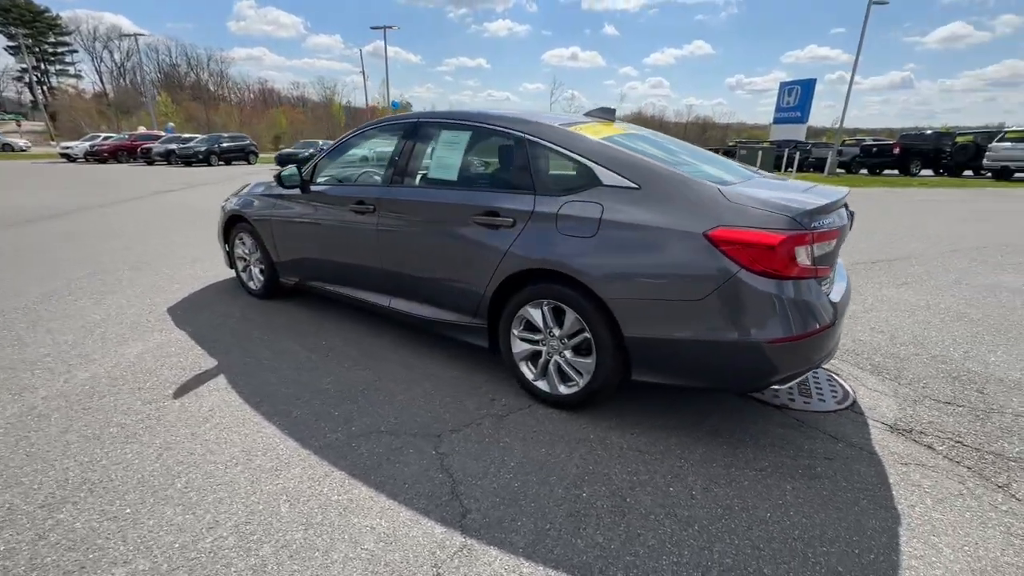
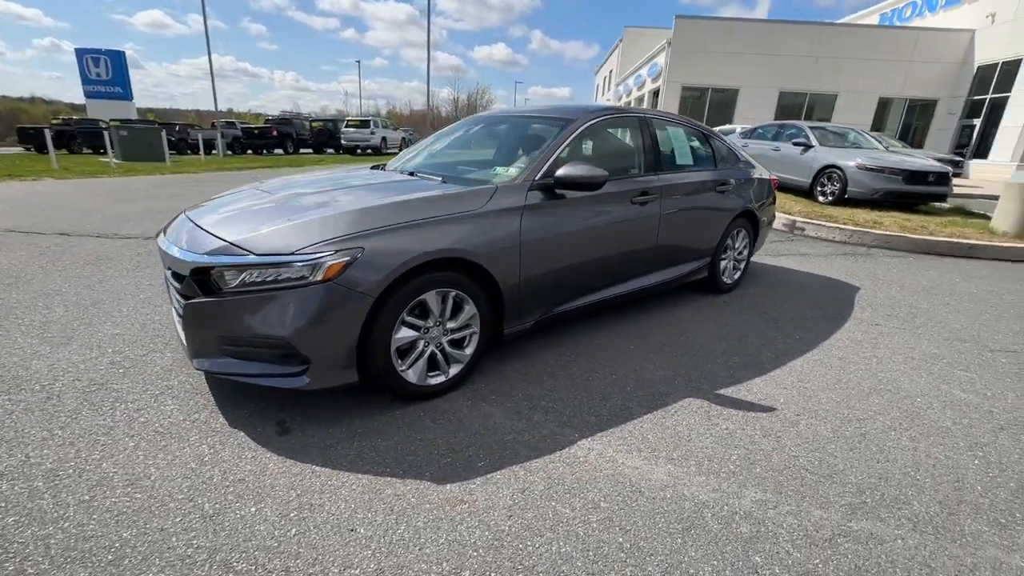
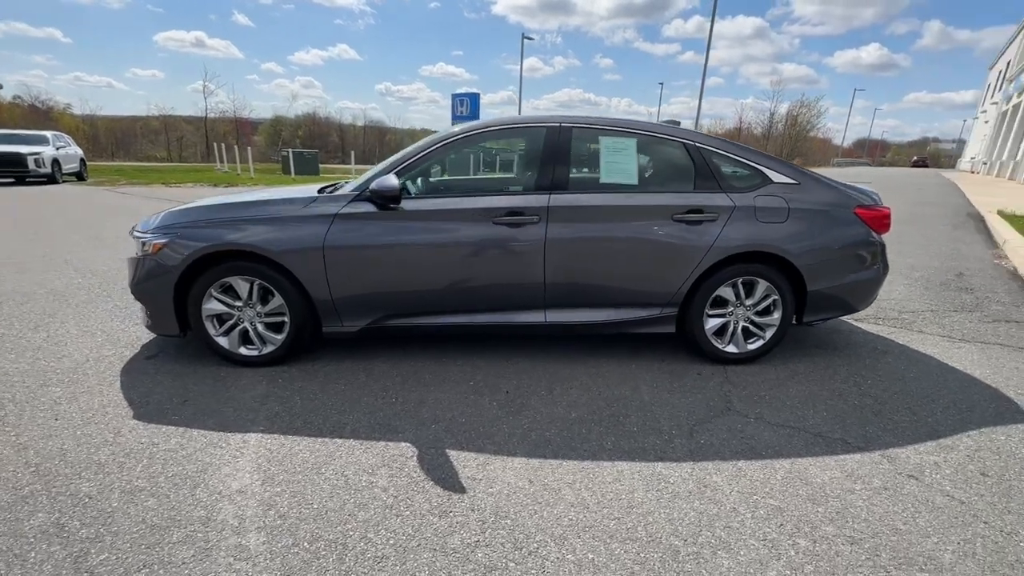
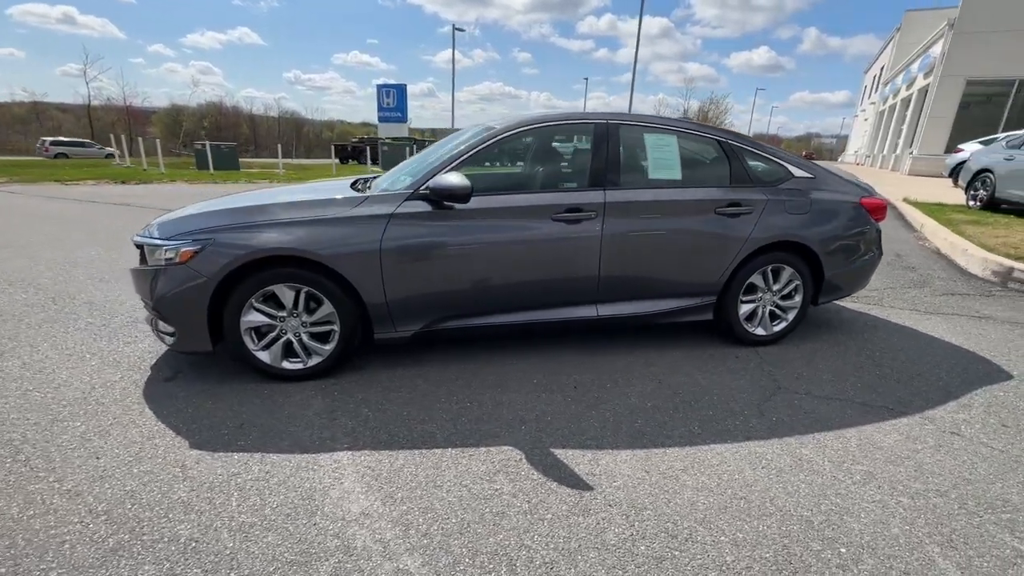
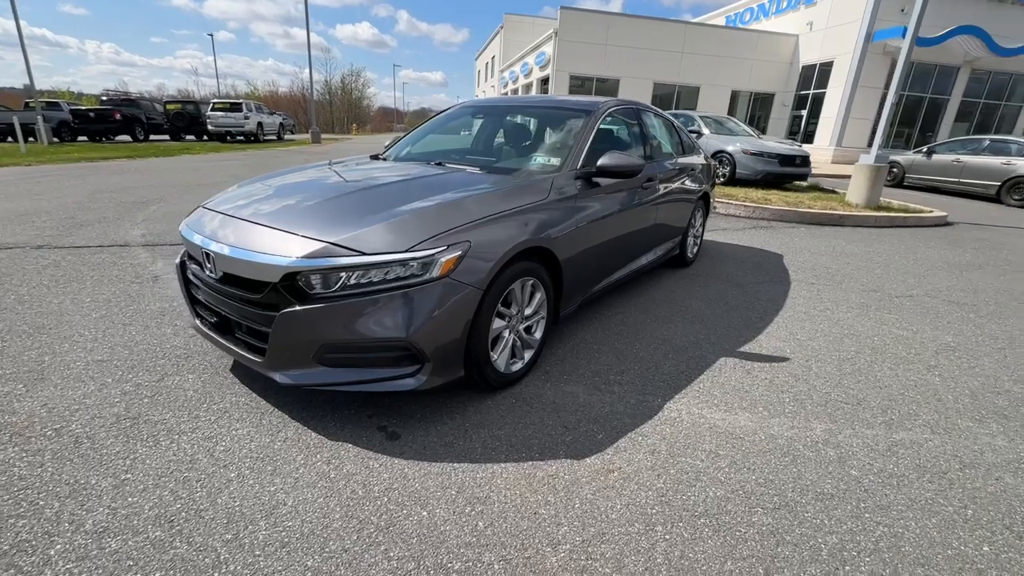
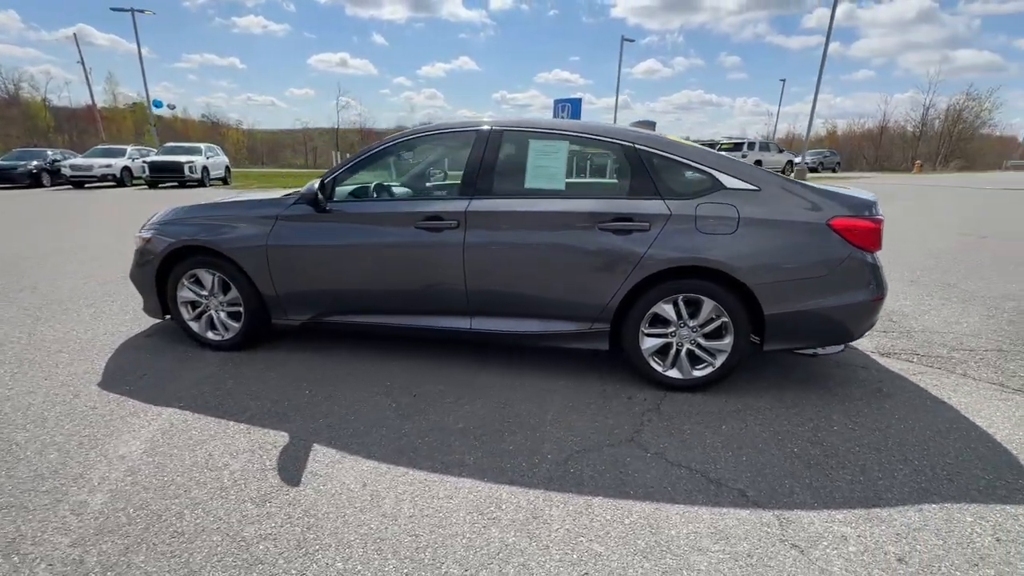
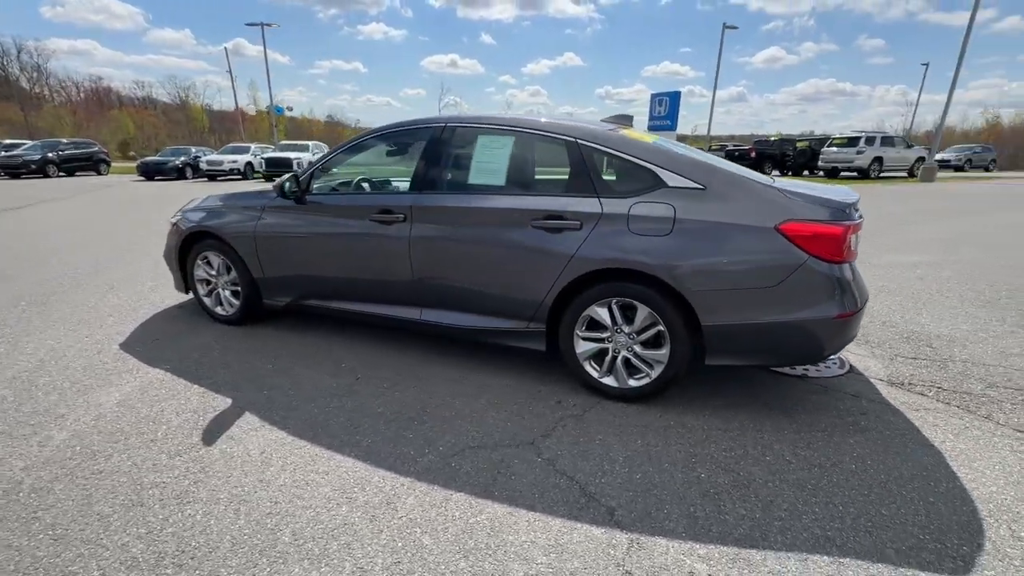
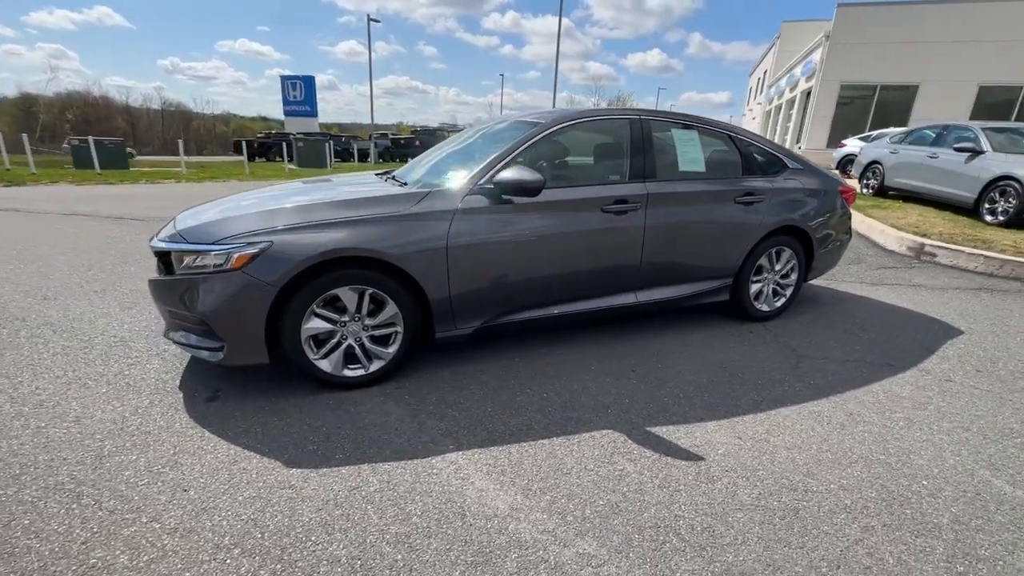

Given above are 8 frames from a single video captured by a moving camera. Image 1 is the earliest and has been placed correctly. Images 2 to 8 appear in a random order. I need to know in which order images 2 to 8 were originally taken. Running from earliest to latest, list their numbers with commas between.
7, 6, 3, 4, 8, 2, 5
